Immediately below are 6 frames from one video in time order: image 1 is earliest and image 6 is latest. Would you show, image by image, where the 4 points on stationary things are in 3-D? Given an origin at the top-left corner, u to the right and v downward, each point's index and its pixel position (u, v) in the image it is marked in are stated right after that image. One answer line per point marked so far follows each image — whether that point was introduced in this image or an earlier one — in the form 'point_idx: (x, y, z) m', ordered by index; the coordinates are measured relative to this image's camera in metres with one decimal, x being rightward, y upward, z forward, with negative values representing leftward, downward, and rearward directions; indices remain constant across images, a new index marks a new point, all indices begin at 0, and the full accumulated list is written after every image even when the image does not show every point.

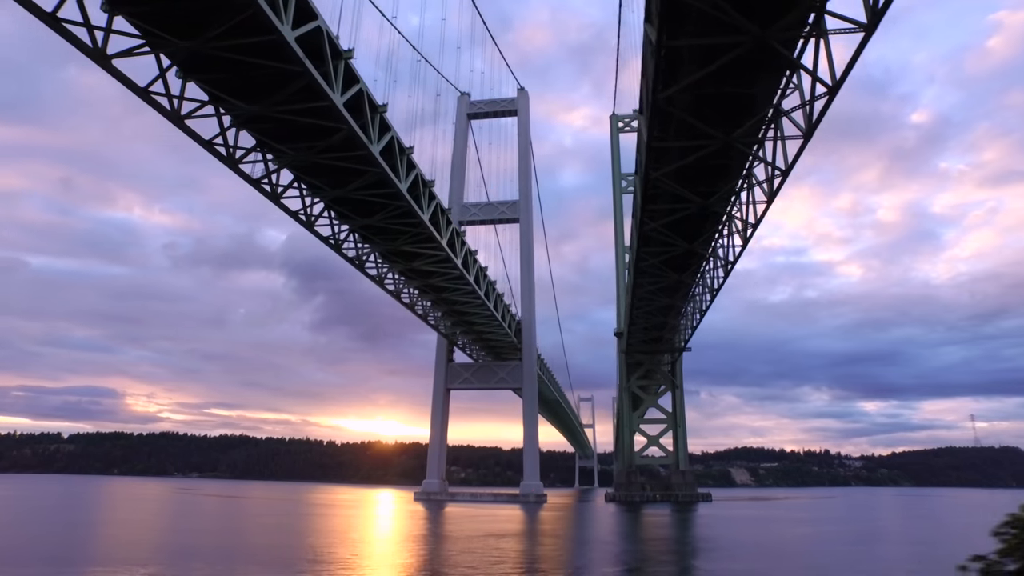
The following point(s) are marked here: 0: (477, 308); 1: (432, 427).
0: (-0.4, -0.7, +19.4) m
1: (-2.1, -3.9, +20.0) m
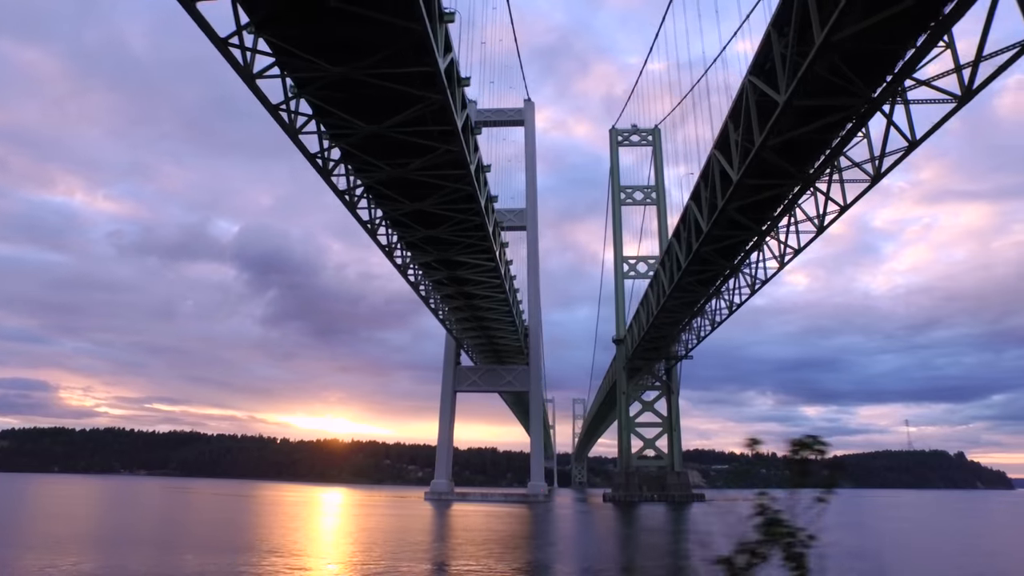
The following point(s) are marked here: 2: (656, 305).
0: (-0.1, -0.8, +20.0) m
1: (-2.0, -4.0, +20.5) m
2: (+4.2, -0.5, +19.5) m
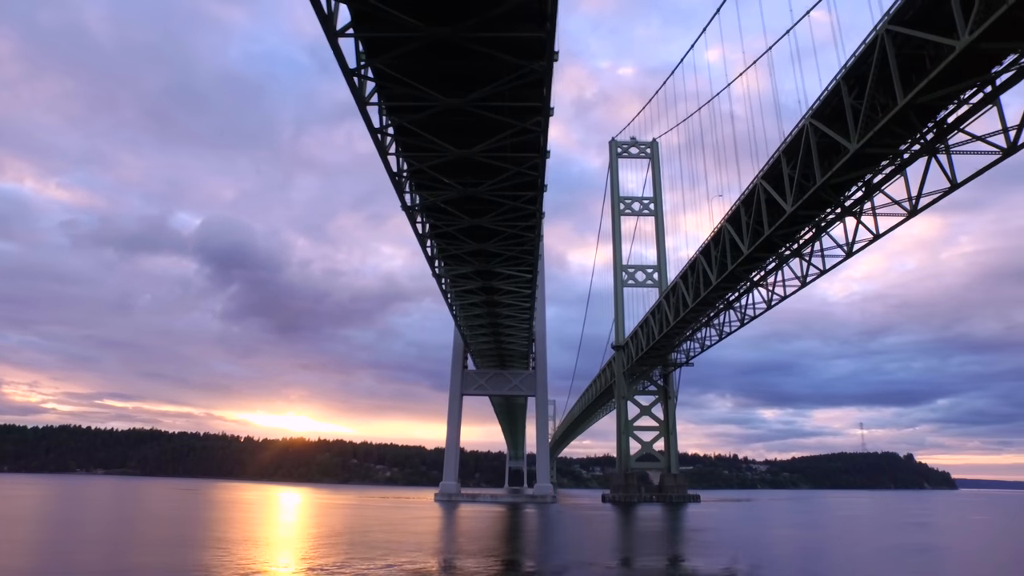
0: (+0.2, -1.0, +20.6) m
1: (-1.8, -4.2, +21.0) m
2: (+4.5, -0.7, +20.4) m
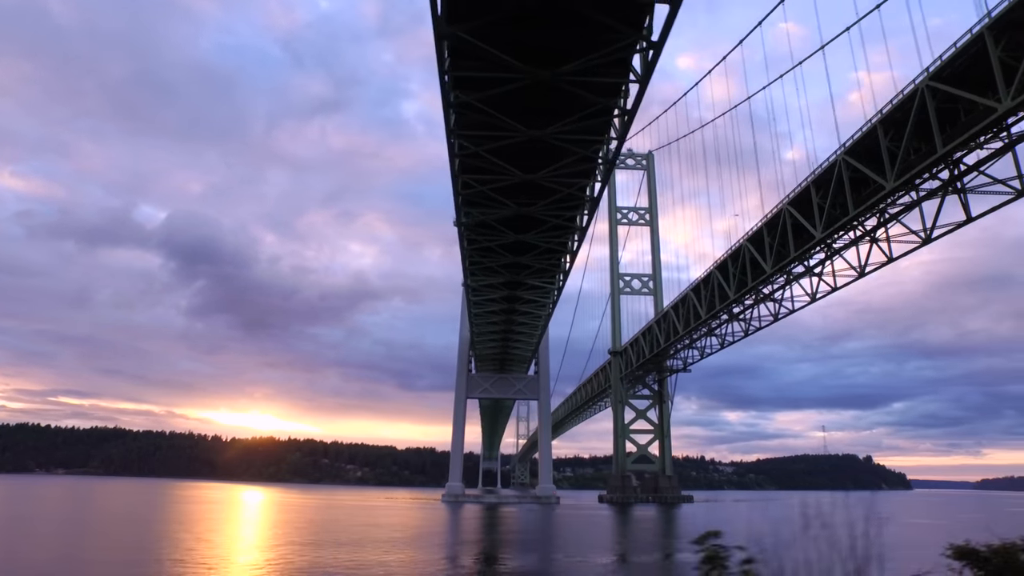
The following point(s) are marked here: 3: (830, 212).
0: (+0.4, -1.3, +21.3) m
1: (-1.6, -4.4, +21.6) m
2: (+4.7, -1.0, +21.3) m
3: (+7.3, +1.6, +15.7) m
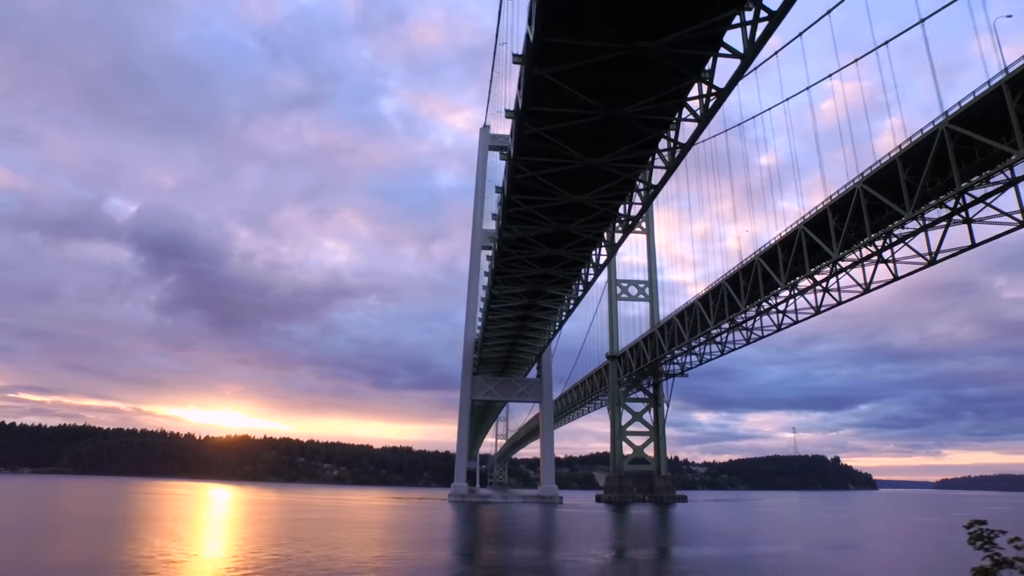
0: (+0.6, -1.5, +22.0) m
1: (-1.5, -4.5, +22.3) m
2: (+4.9, -1.3, +22.1) m
3: (+7.7, +1.3, +16.7) m
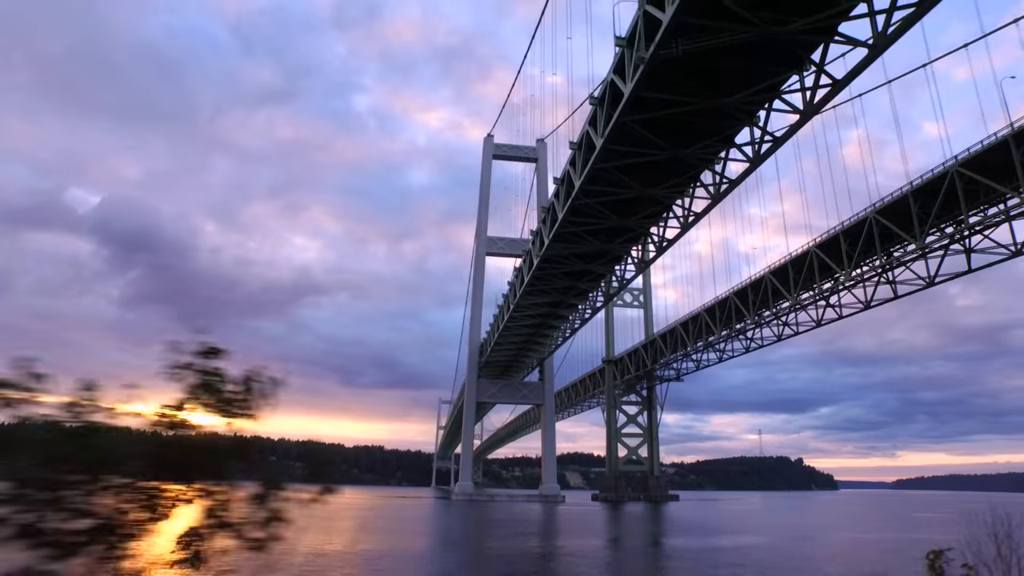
0: (+0.8, -1.7, +22.9) m
1: (-1.4, -4.7, +23.1) m
2: (+5.1, -1.6, +23.3) m
3: (+8.2, +1.0, +17.9) m
